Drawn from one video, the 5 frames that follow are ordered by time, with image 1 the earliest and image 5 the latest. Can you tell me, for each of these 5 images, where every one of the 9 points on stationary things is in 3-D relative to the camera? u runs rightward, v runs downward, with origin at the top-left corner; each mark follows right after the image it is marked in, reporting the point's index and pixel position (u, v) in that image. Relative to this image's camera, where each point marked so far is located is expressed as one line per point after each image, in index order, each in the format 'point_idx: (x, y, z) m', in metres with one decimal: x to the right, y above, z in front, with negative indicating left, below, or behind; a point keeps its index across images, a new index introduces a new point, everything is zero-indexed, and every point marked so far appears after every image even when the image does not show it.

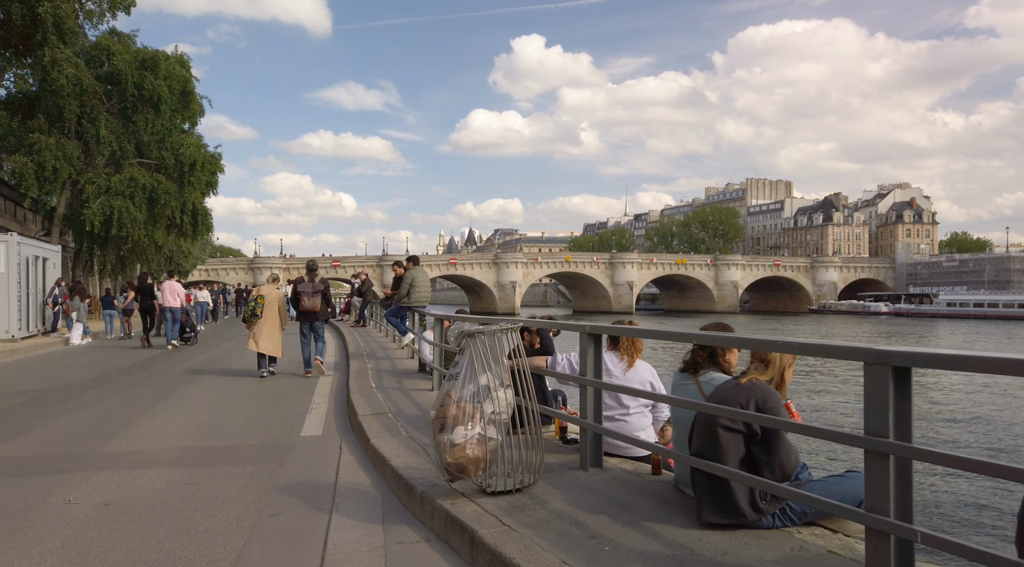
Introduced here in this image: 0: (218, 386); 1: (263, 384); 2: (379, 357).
0: (-4.4, -1.5, +10.8) m
1: (-3.8, -1.5, +10.7) m
2: (-2.3, -1.3, +12.4) m
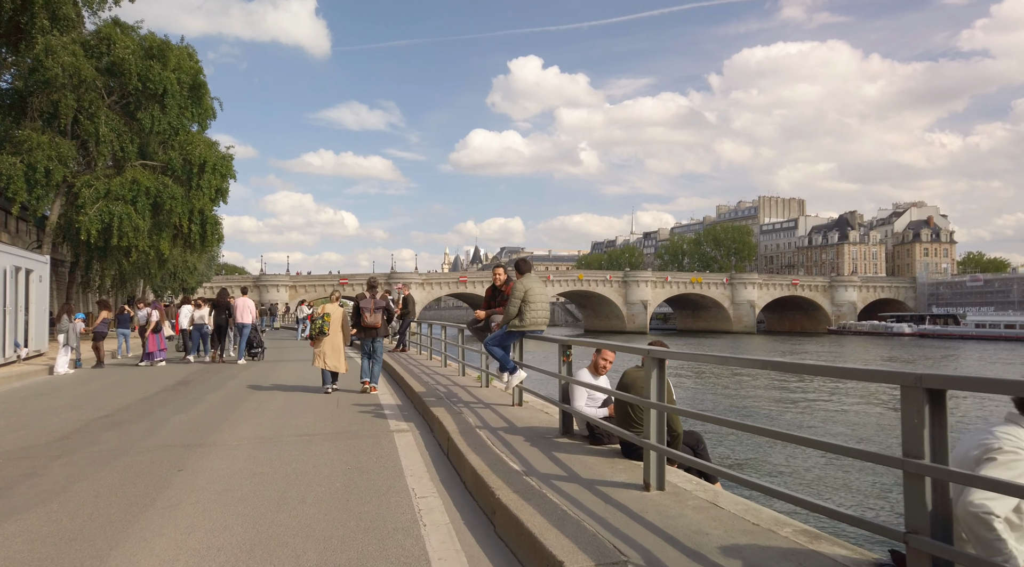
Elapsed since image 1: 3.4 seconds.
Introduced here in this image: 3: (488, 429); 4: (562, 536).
0: (-2.7, -1.7, +7.3) m
1: (-2.0, -1.7, +7.3) m
2: (-0.5, -1.5, +8.9) m
3: (-0.2, -1.4, +6.9) m
4: (+0.2, -1.3, +3.7) m
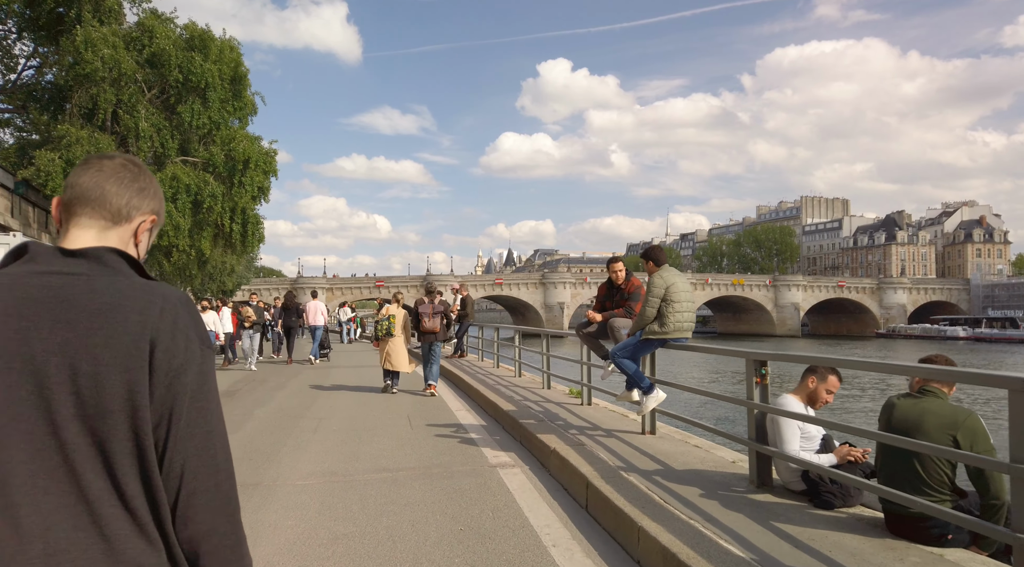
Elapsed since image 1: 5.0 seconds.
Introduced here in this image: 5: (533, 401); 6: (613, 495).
0: (-1.5, -1.6, +5.7) m
1: (-0.9, -1.6, +5.6) m
2: (+0.7, -1.5, +7.1) m
3: (+0.9, -1.4, +5.1) m
4: (+1.2, -1.3, +1.9) m
5: (+0.3, -1.5, +9.3) m
6: (+0.7, -1.4, +4.6) m
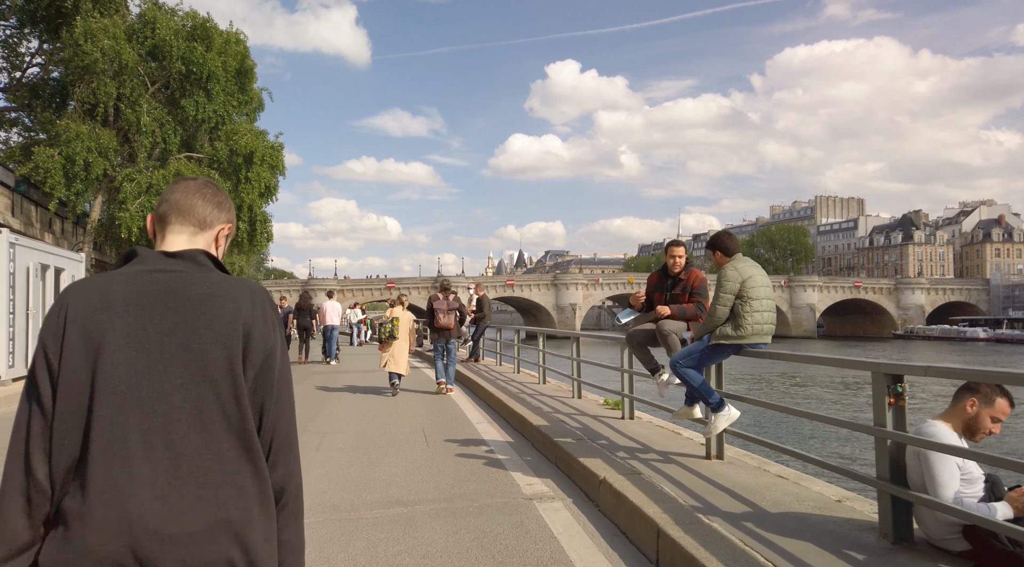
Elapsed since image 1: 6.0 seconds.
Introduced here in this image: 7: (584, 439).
0: (-1.2, -1.6, +4.6) m
1: (-0.6, -1.6, +4.5) m
2: (+1.0, -1.4, +6.0) m
3: (+1.2, -1.3, +4.0) m
4: (+1.5, -1.2, +0.8) m
5: (+0.6, -1.5, +8.2) m
6: (+0.9, -1.3, +3.5) m
7: (+0.7, -1.4, +6.5) m
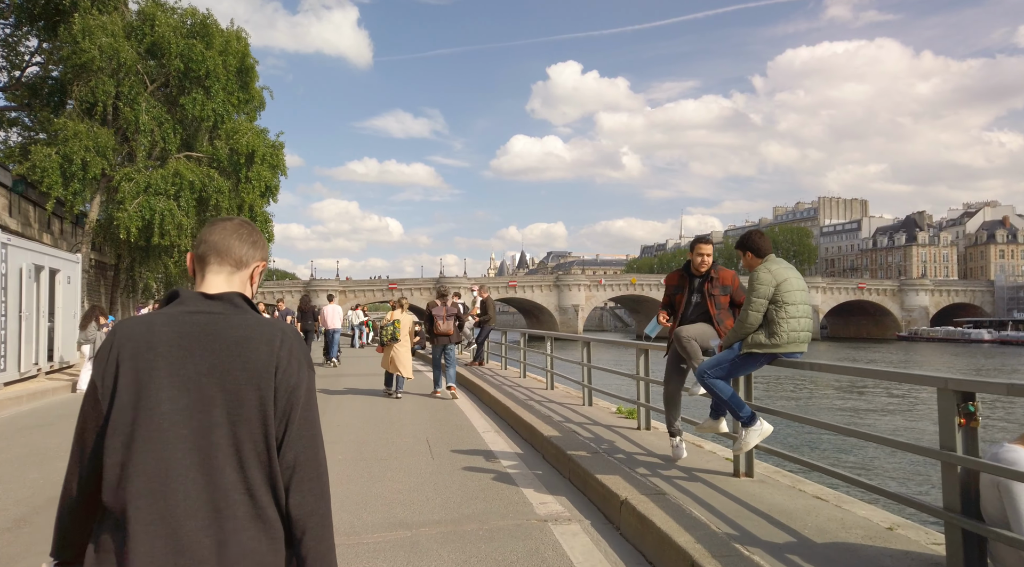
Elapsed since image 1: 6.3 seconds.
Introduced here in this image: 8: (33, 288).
0: (-1.2, -1.6, +4.2) m
1: (-0.5, -1.6, +4.1) m
2: (+1.1, -1.4, +5.6) m
3: (+1.3, -1.4, +3.6) m
4: (+1.5, -1.2, +0.3) m
5: (+0.7, -1.5, +7.7) m
6: (+1.0, -1.4, +3.1) m
7: (+0.7, -1.5, +6.1) m
8: (-10.2, -0.1, +15.0) m
